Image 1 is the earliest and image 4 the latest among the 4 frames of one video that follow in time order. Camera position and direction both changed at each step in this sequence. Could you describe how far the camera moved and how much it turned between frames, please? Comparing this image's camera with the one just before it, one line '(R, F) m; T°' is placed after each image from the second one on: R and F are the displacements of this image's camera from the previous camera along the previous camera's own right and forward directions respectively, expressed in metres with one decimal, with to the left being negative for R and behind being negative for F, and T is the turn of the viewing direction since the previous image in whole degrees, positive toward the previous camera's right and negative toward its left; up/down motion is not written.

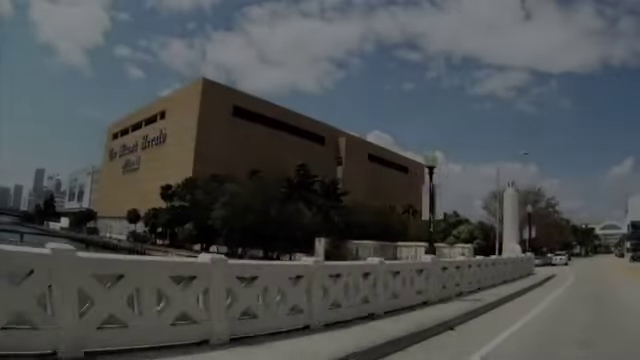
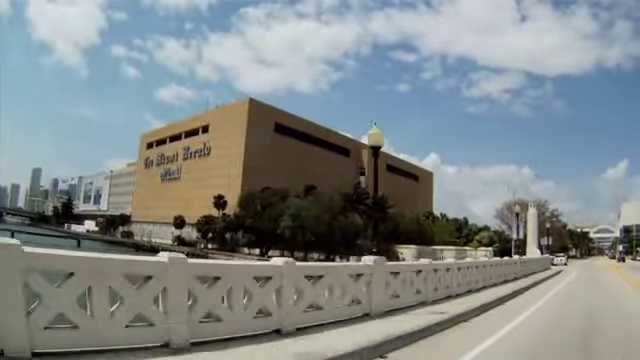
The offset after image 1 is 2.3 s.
(-1.4, -2.0) m; 0°
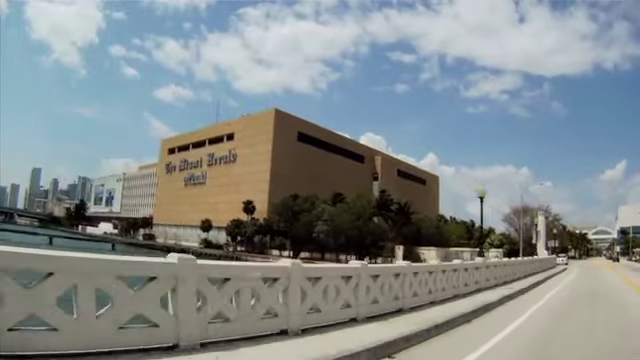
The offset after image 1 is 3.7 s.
(-0.9, -1.4) m; 0°
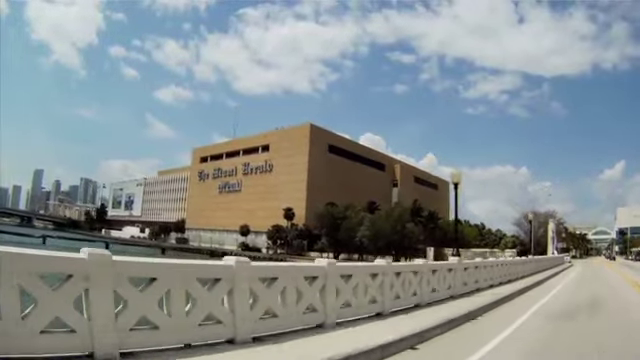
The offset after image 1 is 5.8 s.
(-1.3, -2.3) m; 0°
